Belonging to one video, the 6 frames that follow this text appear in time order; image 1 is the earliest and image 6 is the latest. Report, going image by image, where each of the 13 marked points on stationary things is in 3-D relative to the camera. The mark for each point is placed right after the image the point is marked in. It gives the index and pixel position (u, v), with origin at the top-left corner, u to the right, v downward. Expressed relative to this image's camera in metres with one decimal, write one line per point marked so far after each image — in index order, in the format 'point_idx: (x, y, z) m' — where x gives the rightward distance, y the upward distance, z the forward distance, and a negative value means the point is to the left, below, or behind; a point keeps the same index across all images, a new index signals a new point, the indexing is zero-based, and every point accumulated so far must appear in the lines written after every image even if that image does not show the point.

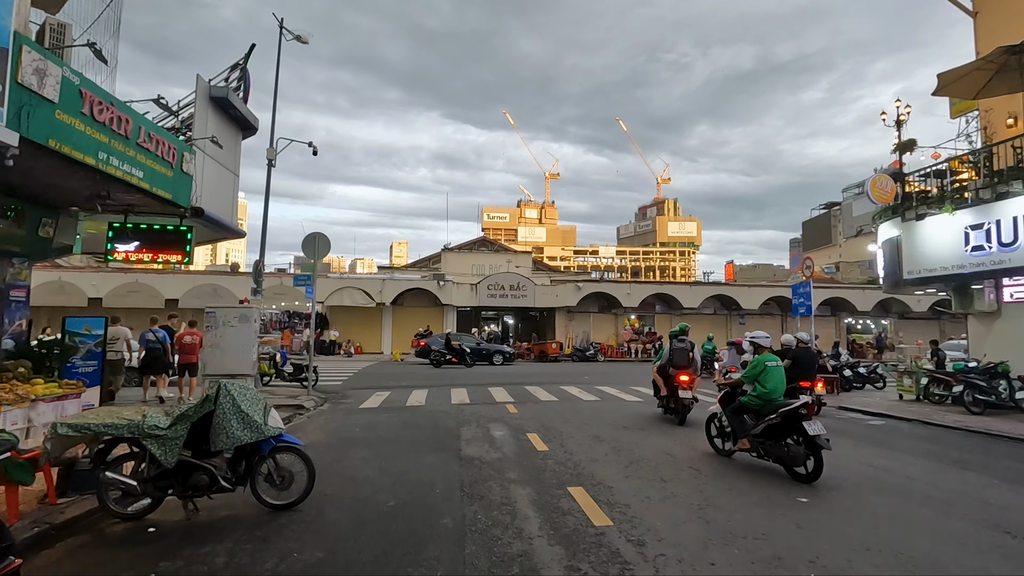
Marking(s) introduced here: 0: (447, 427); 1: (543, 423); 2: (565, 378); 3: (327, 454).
0: (-1.2, -2.6, +10.0) m
1: (+0.6, -2.6, +10.3) m
2: (+1.9, -3.3, +19.7) m
3: (-2.8, -2.5, +8.1) m
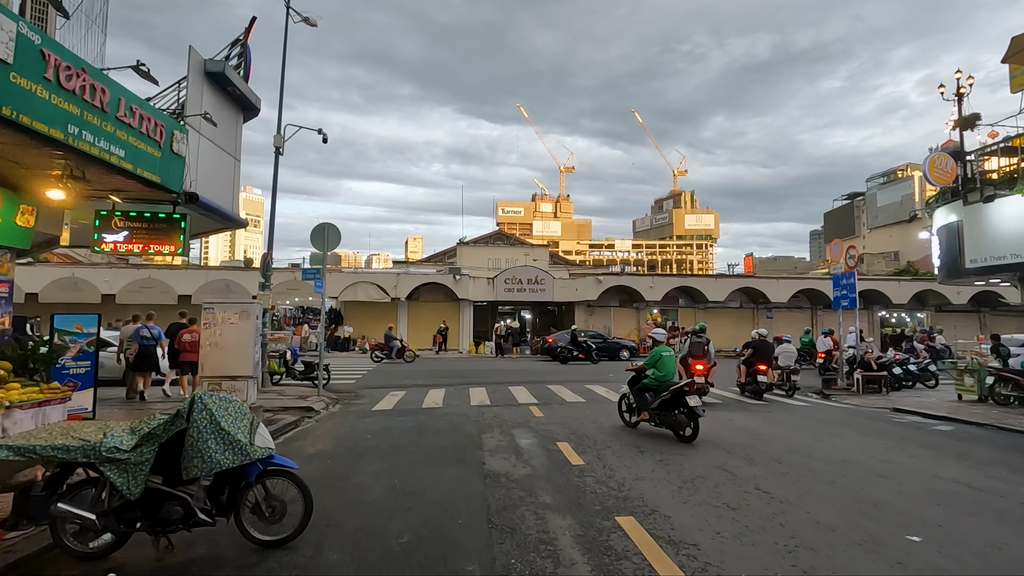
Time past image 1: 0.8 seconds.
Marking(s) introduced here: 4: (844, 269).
0: (-0.8, -2.5, +9.0) m
1: (+1.1, -2.5, +9.3) m
2: (+2.7, -3.1, +18.6) m
3: (-2.4, -2.4, +7.2) m
4: (+11.1, +0.6, +17.7) m
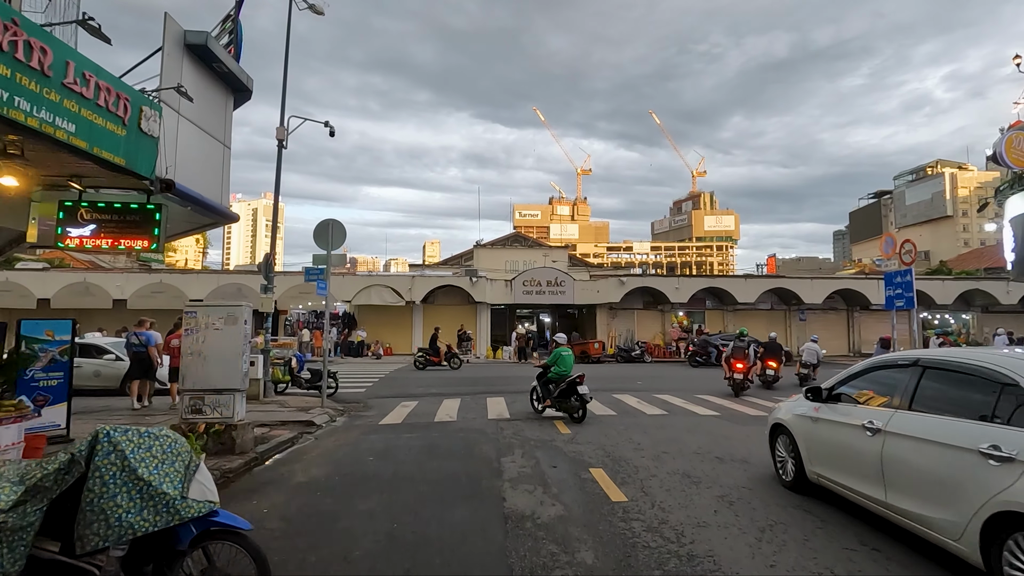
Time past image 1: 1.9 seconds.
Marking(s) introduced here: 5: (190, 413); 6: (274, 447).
0: (-0.4, -2.5, +7.8) m
1: (+1.4, -2.4, +8.0) m
2: (+3.3, -3.1, +17.2) m
3: (-2.1, -2.4, +5.9) m
4: (+11.7, +0.7, +16.1) m
5: (-4.9, -1.9, +8.2) m
6: (-3.9, -2.6, +8.9) m
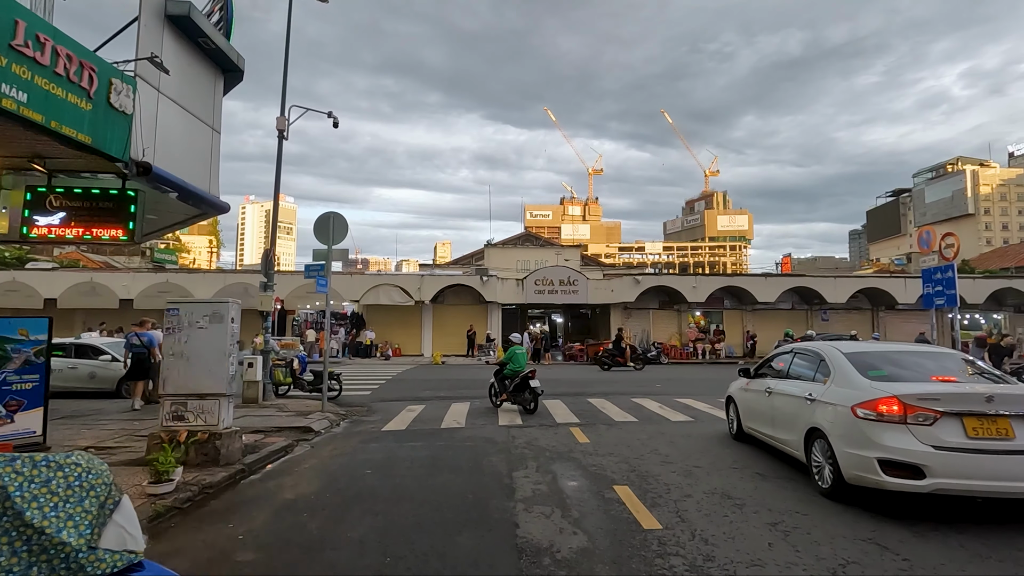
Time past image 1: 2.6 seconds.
0: (-0.2, -2.4, +6.9) m
1: (+1.6, -2.4, +7.1) m
2: (+3.7, -3.0, +16.3) m
3: (-2.0, -2.3, +5.1) m
4: (+12.0, +0.8, +15.0) m
5: (-4.8, -1.9, +7.5) m
6: (-3.7, -2.6, +8.1) m
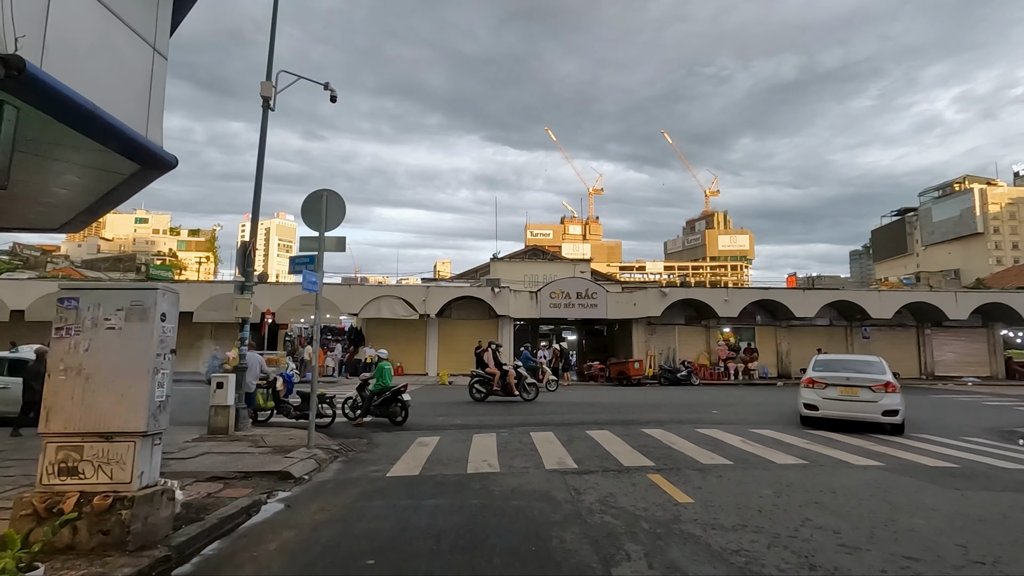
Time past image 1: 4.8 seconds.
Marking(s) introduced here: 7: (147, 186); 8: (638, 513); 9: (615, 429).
0: (+0.5, -2.2, +4.2) m
1: (+2.4, -2.2, +4.3) m
2: (+4.4, -3.2, +13.5) m
3: (-1.2, -2.0, +2.4) m
4: (+12.8, +0.6, +12.3) m
5: (-4.0, -1.6, +4.7) m
6: (-3.0, -2.4, +5.3) m
7: (-4.8, +1.3, +7.0) m
8: (+1.3, -2.3, +5.6) m
9: (+2.2, -3.0, +11.3) m
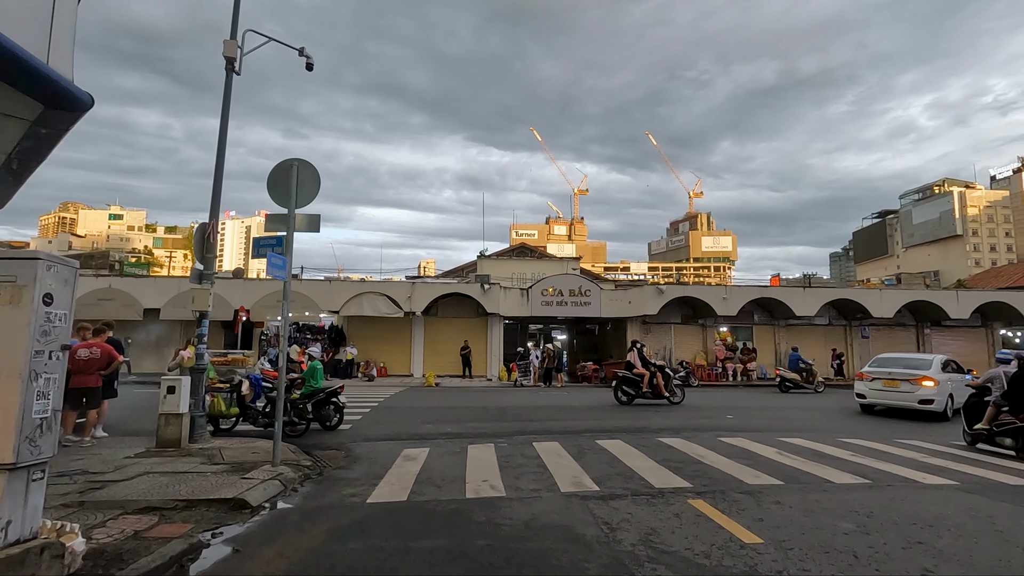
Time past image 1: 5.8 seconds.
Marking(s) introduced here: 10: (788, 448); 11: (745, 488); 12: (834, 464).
0: (+0.7, -2.0, +2.8) m
1: (+2.6, -2.0, +3.0) m
2: (+4.4, -3.0, +12.3) m
3: (-0.9, -1.8, +1.0) m
4: (+12.7, +0.8, +11.3) m
5: (-3.8, -1.4, +3.2) m
6: (-2.8, -2.2, +3.9) m
7: (-4.7, +1.6, +5.5) m
8: (+1.5, -2.2, +4.2) m
9: (+2.2, -2.8, +10.0) m
10: (+4.7, -2.7, +9.1) m
11: (+2.8, -2.4, +6.3) m
12: (+4.7, -2.6, +7.8) m
